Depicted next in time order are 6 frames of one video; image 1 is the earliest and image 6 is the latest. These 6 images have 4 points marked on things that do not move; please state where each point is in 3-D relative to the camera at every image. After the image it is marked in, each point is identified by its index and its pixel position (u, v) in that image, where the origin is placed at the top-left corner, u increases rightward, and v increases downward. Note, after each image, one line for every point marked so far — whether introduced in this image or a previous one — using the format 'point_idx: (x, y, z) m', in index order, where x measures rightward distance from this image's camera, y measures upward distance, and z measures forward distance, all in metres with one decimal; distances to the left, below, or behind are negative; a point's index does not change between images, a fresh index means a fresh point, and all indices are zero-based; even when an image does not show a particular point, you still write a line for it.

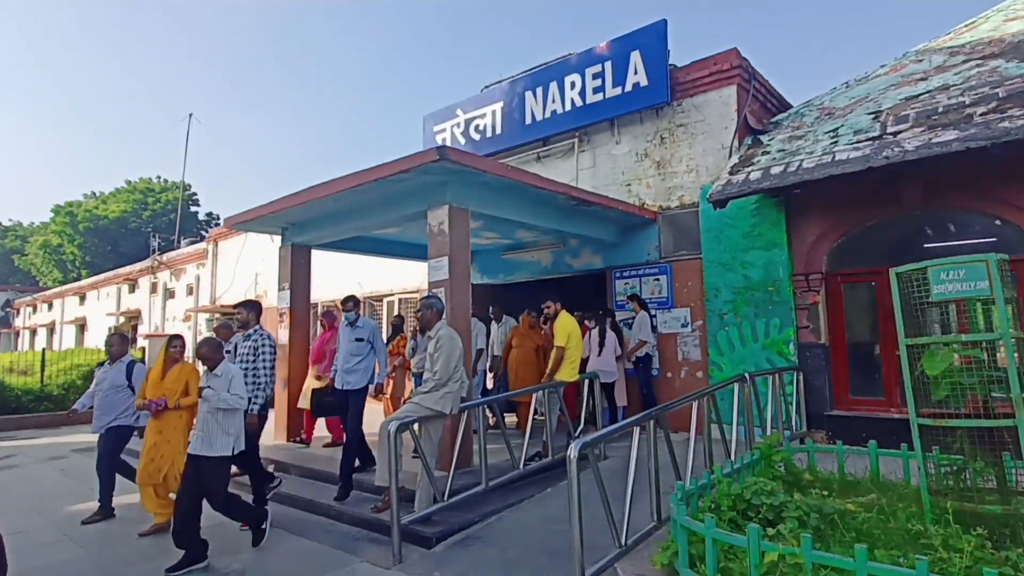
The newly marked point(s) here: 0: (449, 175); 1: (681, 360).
0: (-0.6, +1.1, +5.6) m
1: (+2.2, -0.9, +7.4) m
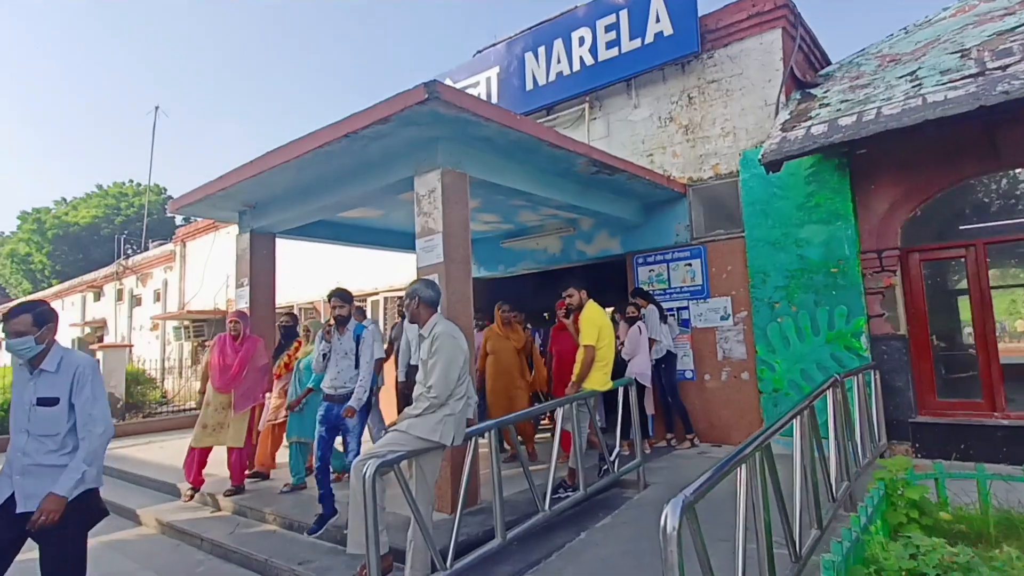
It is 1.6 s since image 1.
0: (-0.5, +1.2, +4.3) m
1: (+2.3, -0.8, +6.2) m
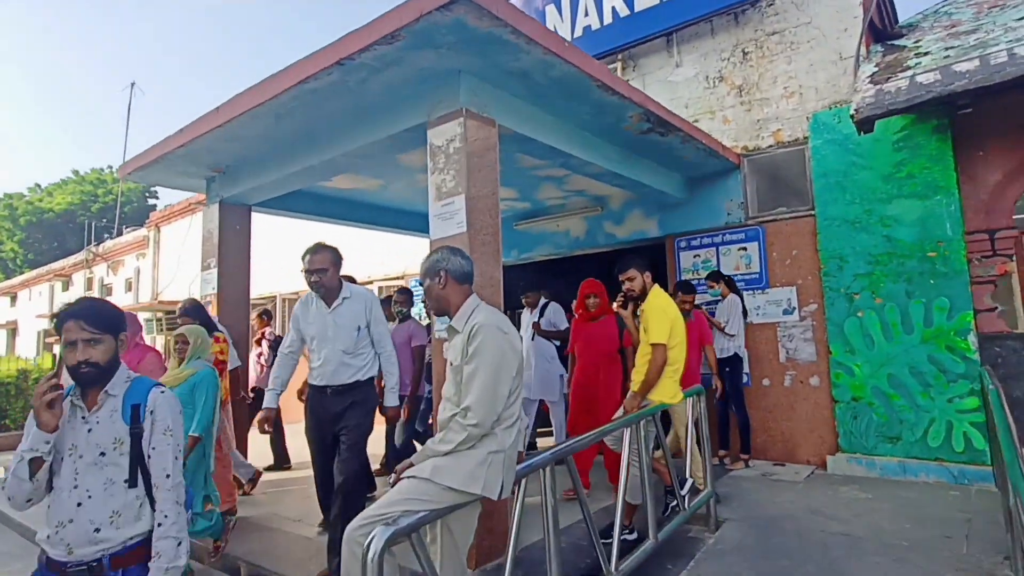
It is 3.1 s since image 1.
0: (-0.3, +1.3, +3.3) m
1: (+2.5, -0.7, +5.2) m
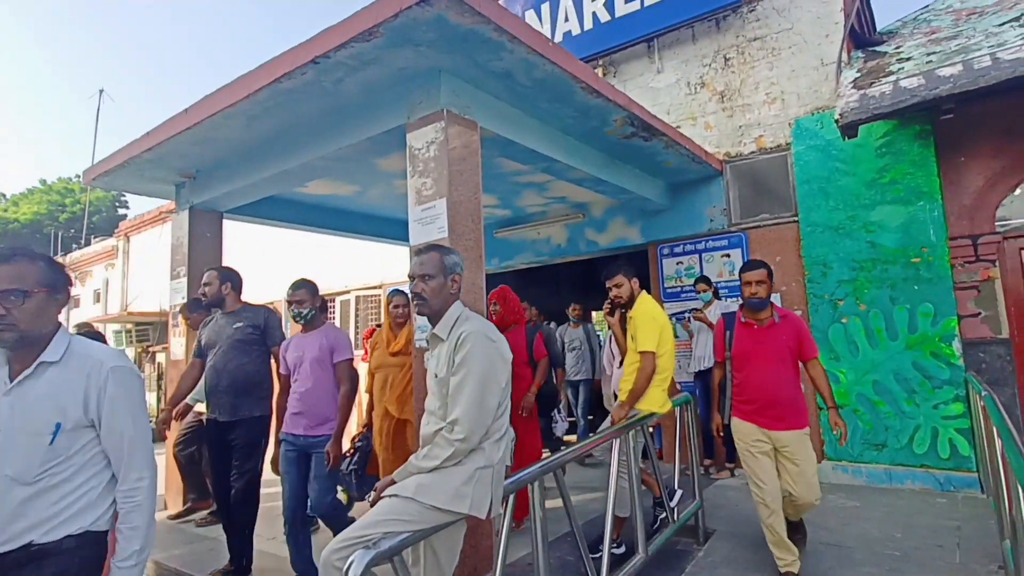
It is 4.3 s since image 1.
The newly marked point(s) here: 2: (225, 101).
0: (-0.4, +1.3, +3.2) m
1: (+2.3, -0.7, +5.2) m
2: (-1.8, +1.2, +3.7) m
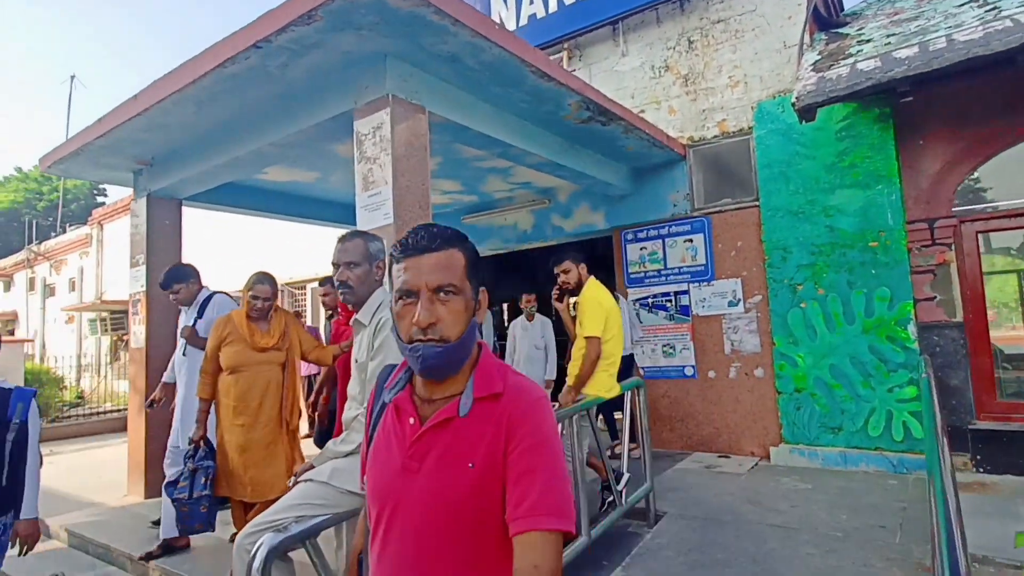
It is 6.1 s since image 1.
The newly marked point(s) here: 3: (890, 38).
0: (-0.7, +1.4, +3.1) m
1: (+2.0, -0.6, +5.2) m
2: (-2.2, +1.3, +3.6) m
3: (+2.9, +1.9, +4.4) m
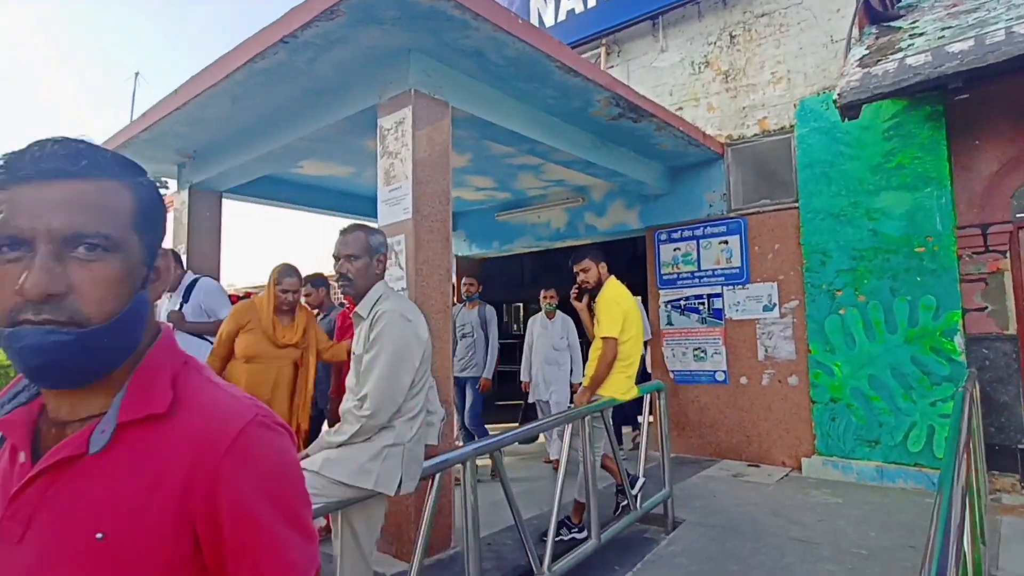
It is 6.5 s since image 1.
0: (-0.5, +1.4, +3.1) m
1: (+2.2, -0.6, +5.0) m
2: (-2.0, +1.4, +3.8) m
3: (+3.1, +1.8, +4.1) m
